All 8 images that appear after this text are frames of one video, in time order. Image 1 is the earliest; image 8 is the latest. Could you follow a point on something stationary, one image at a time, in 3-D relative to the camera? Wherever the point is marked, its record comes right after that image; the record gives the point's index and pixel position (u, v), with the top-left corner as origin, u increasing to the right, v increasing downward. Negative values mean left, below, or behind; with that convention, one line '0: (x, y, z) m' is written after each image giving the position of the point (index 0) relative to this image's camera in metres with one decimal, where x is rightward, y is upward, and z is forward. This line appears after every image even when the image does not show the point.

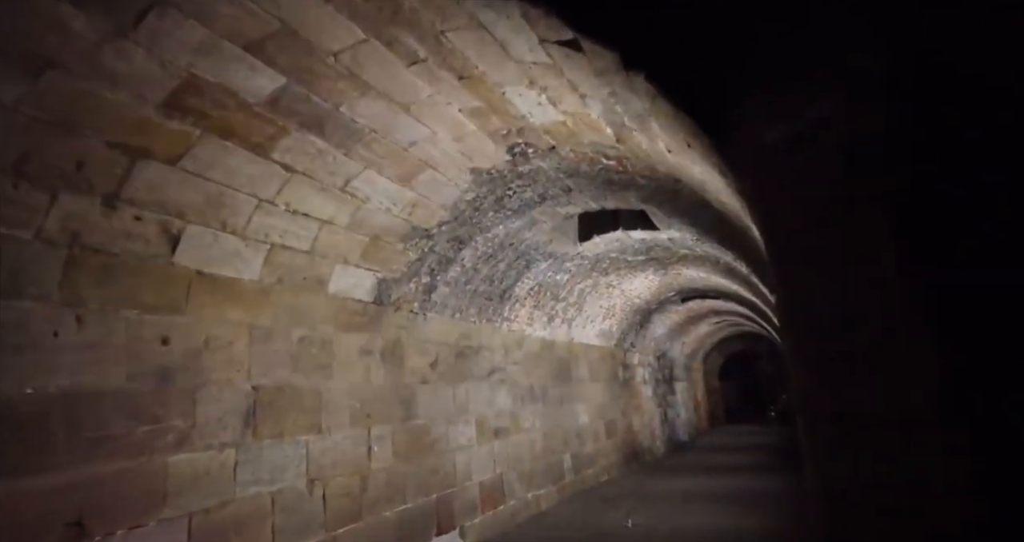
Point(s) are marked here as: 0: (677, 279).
0: (+2.5, -0.1, +8.1) m
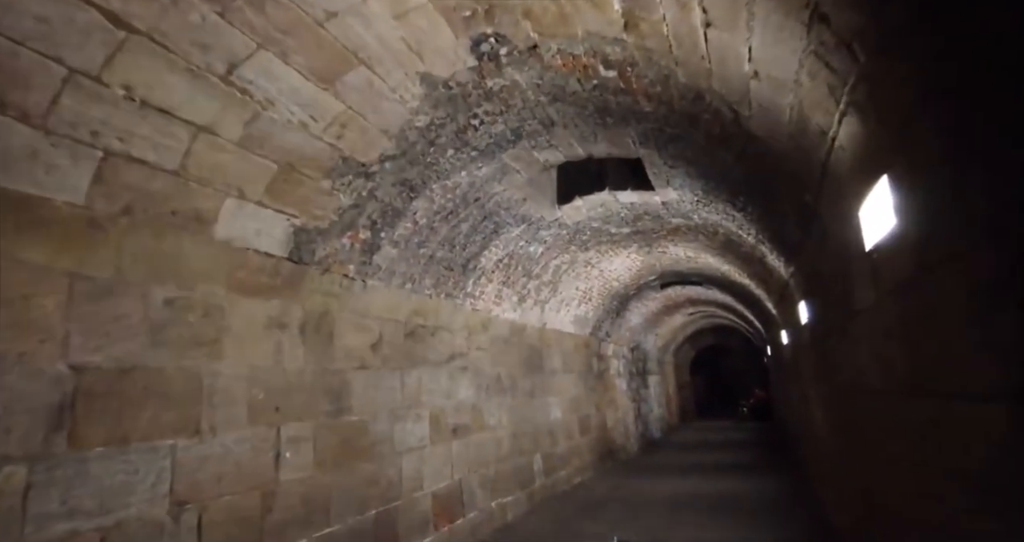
0: (+2.0, +0.2, +7.4) m
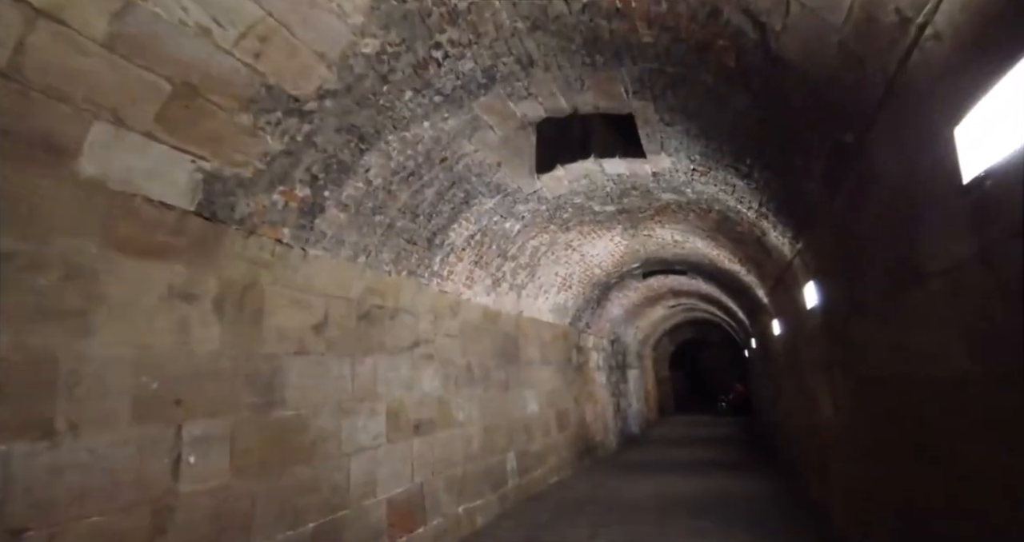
0: (+1.7, +0.4, +6.9) m
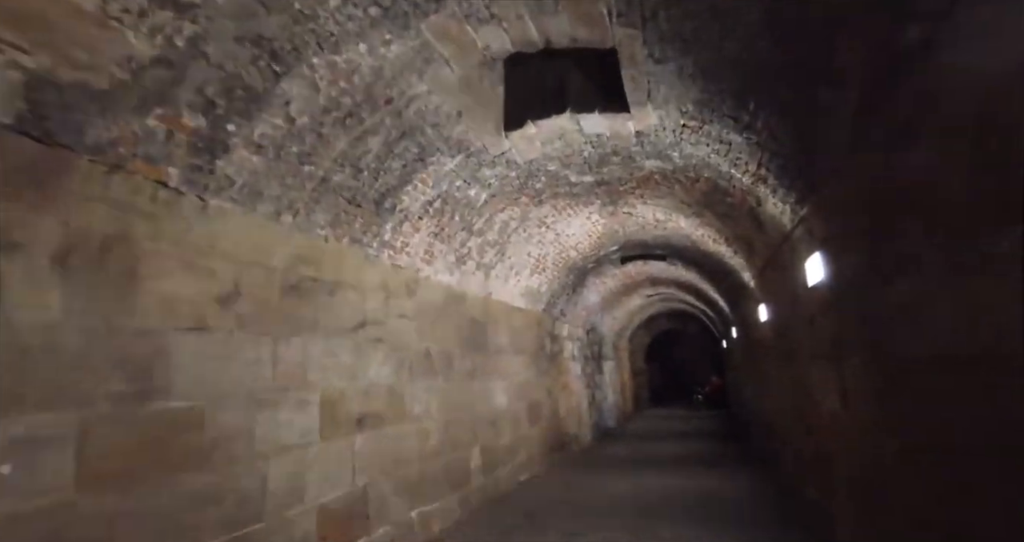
0: (+1.4, +0.6, +6.4) m
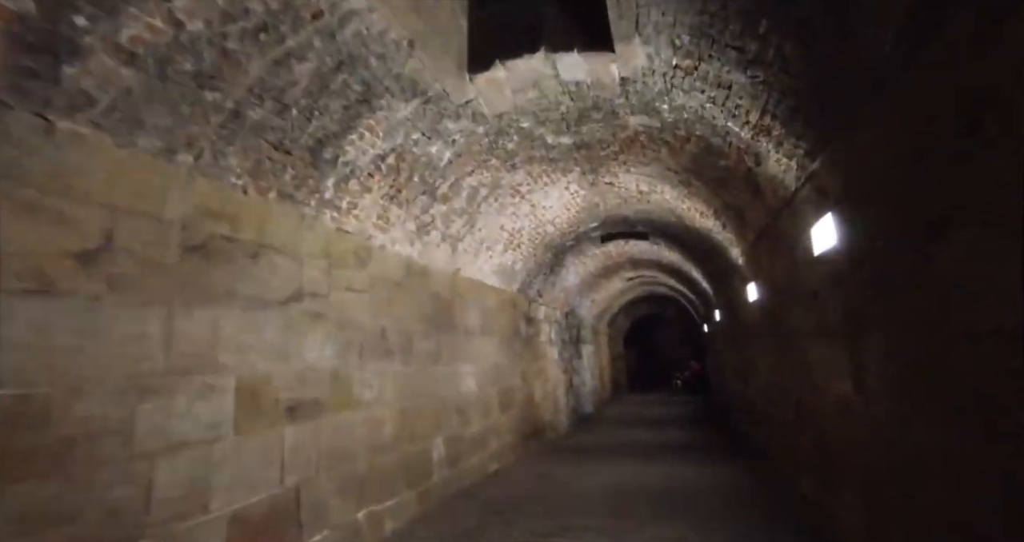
0: (+1.0, +0.9, +6.0) m
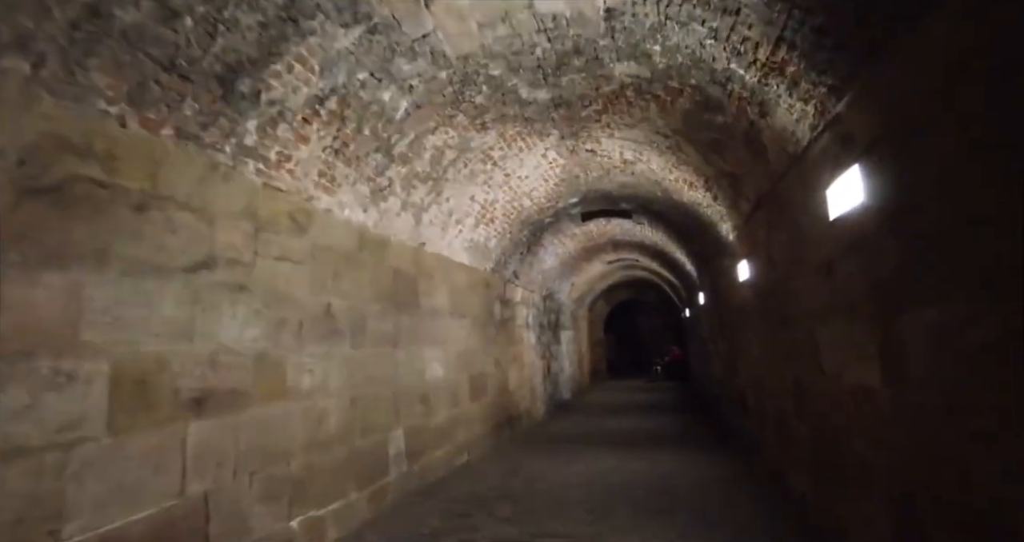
0: (+0.7, +1.1, +5.5) m
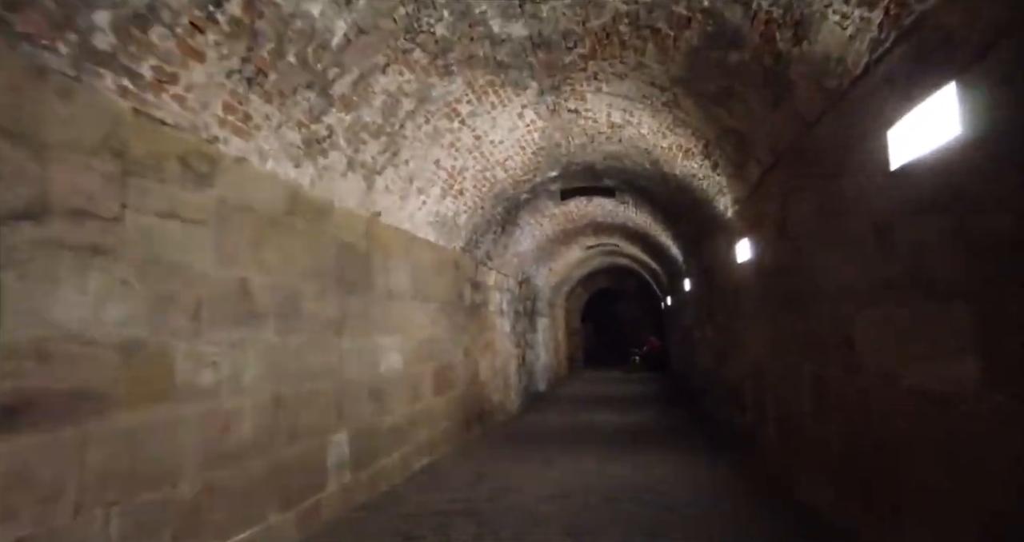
0: (+0.5, +1.3, +4.8) m
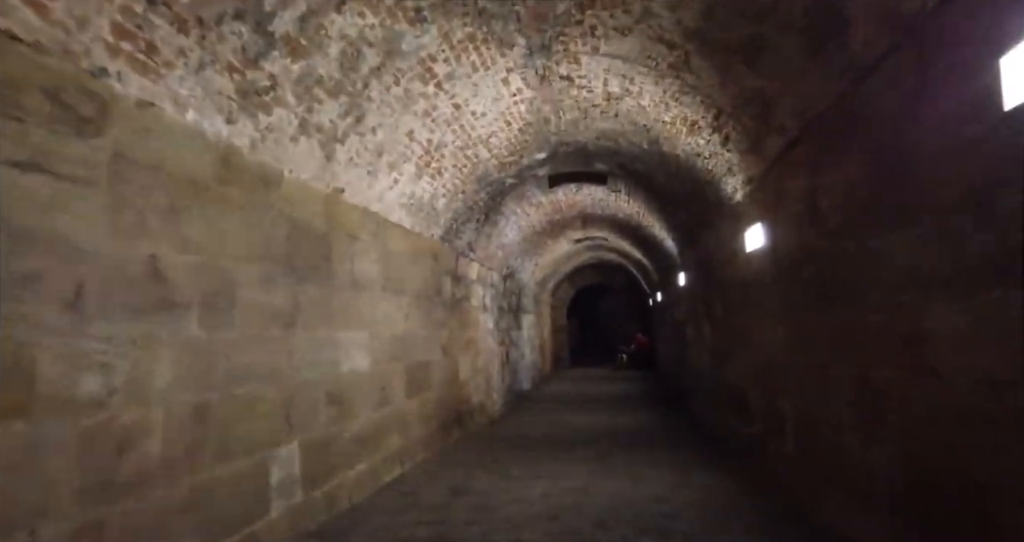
0: (+0.4, +1.4, +4.3) m
